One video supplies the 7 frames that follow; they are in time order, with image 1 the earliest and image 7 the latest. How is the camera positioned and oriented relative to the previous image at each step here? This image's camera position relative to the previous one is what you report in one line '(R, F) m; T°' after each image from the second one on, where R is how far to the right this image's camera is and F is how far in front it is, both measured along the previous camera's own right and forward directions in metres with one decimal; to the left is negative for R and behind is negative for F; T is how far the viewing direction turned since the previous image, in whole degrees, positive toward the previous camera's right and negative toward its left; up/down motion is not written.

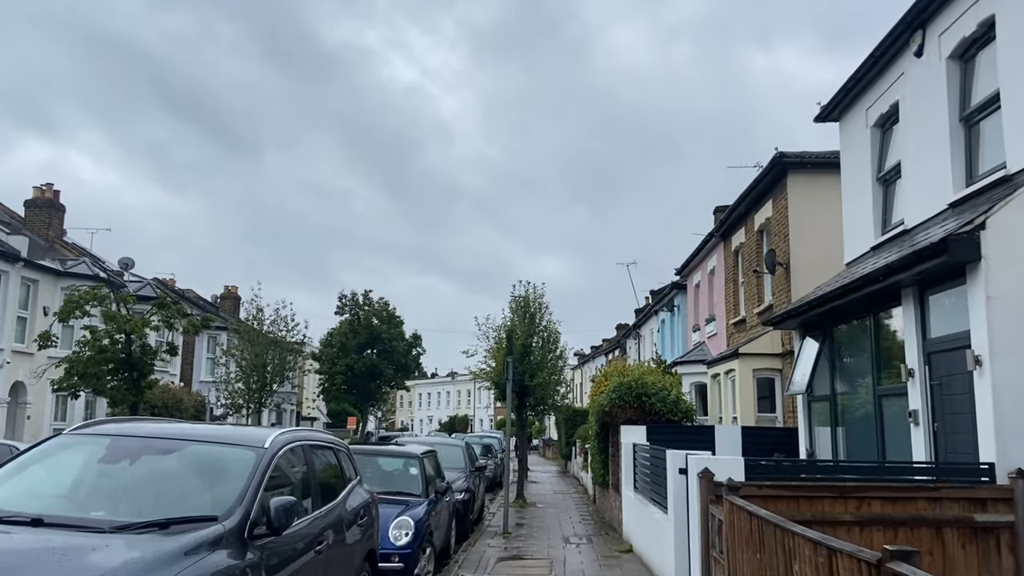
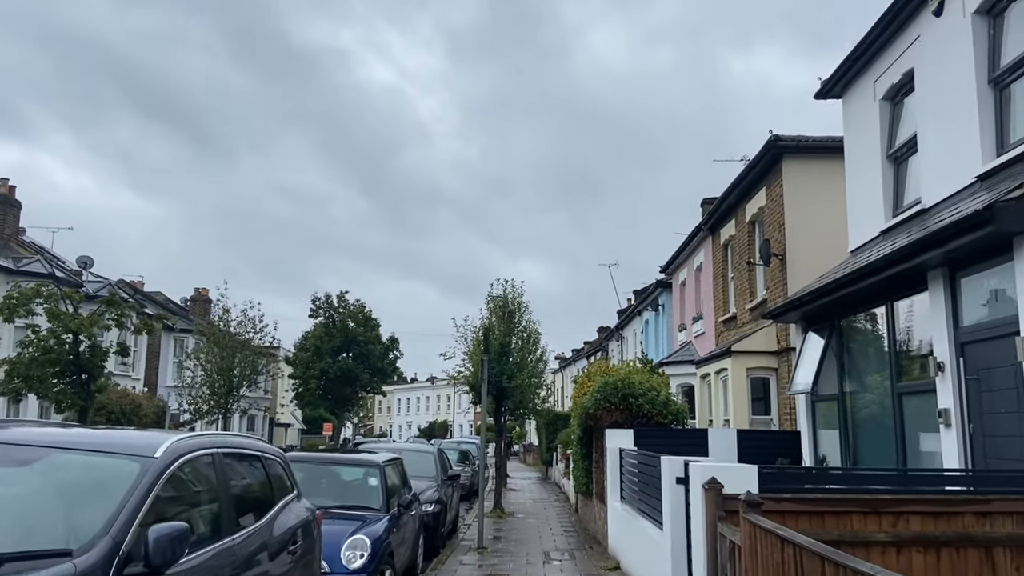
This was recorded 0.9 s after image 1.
(+0.1, +1.1) m; +1°
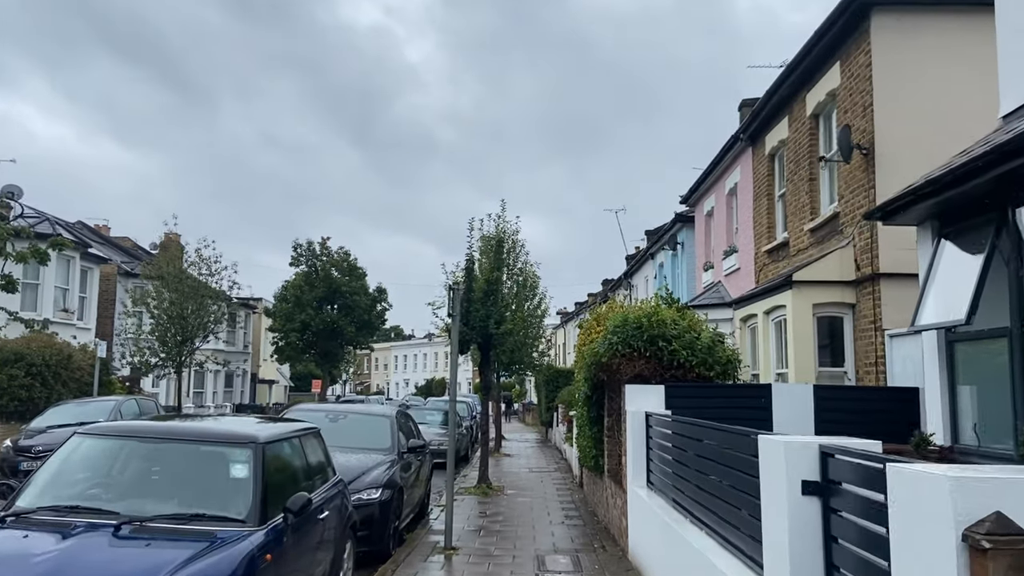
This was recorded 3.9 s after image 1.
(+0.2, +3.5) m; 0°
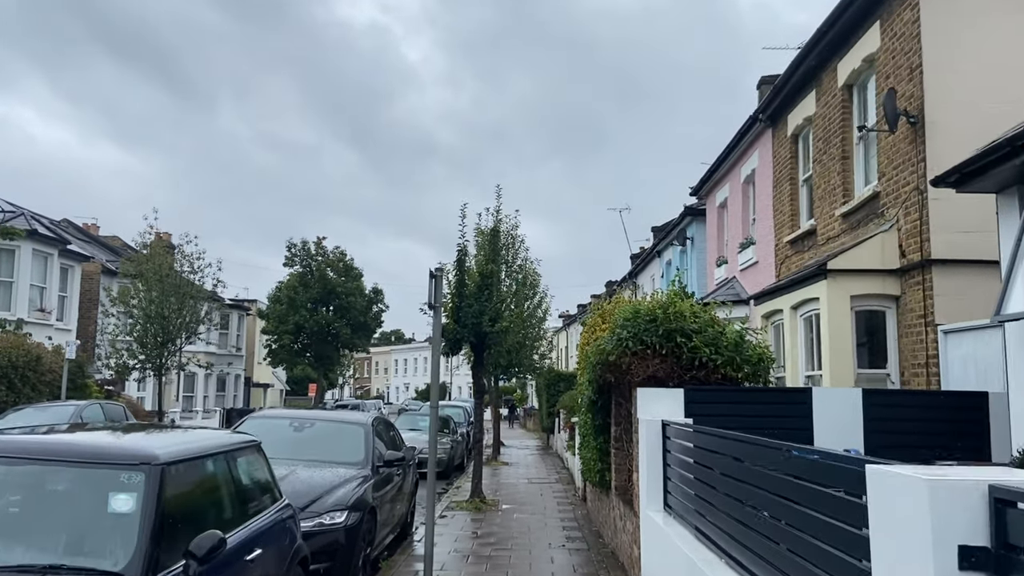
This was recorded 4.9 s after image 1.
(+0.1, +1.3) m; 0°
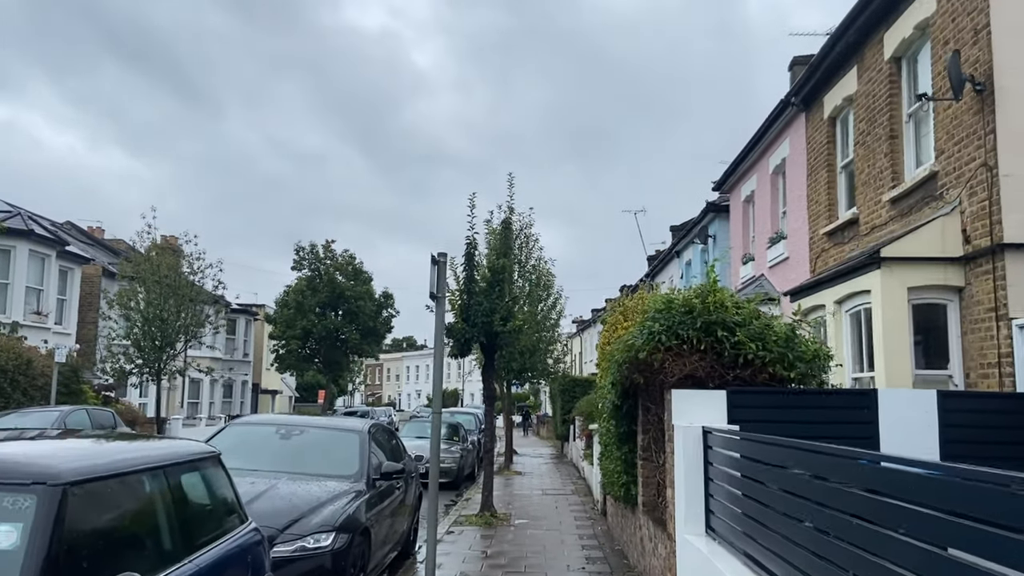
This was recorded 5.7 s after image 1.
(0.0, +1.0) m; -1°
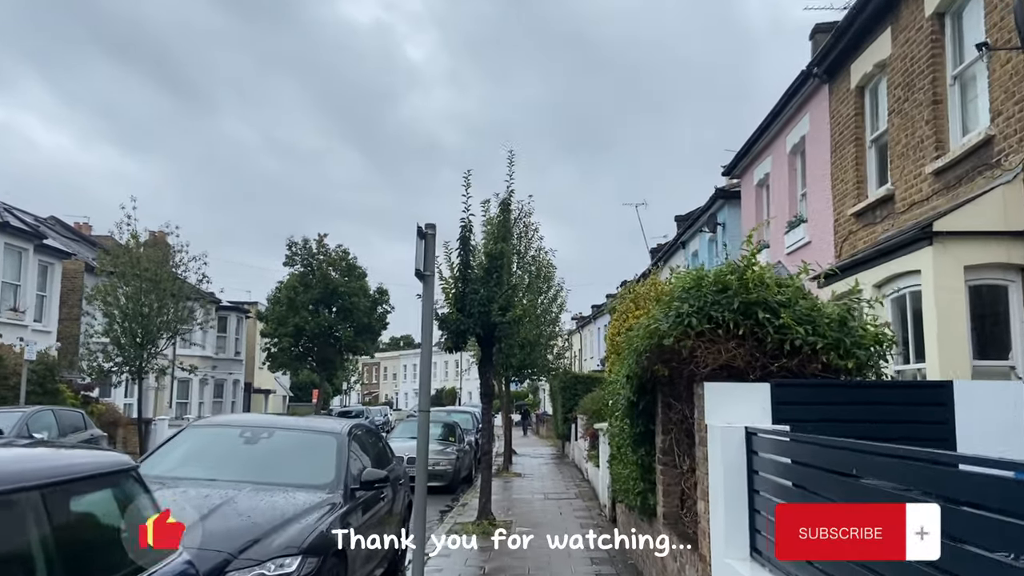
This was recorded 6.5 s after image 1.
(0.0, +1.0) m; 0°
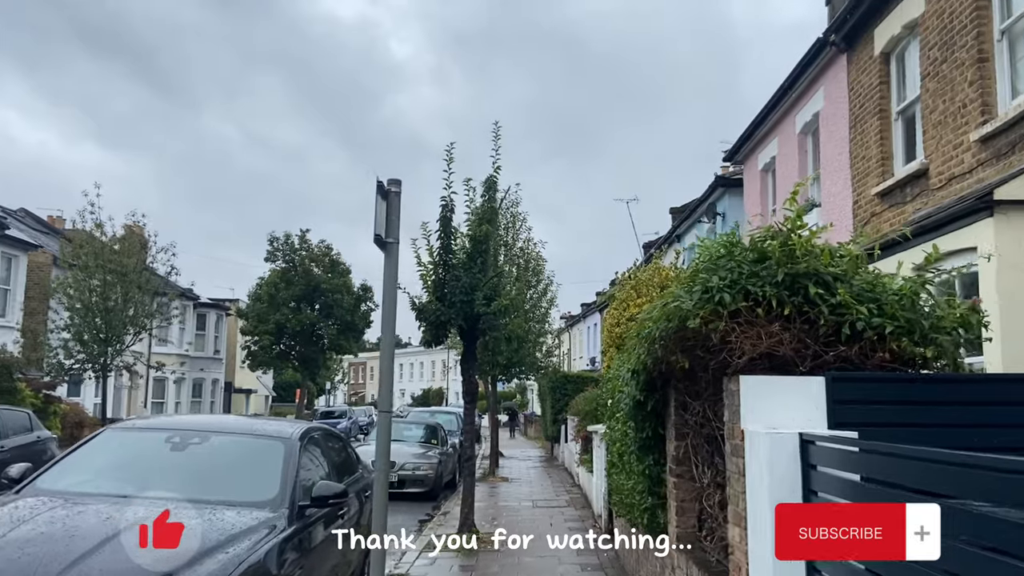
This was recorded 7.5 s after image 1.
(0.0, +1.1) m; +1°
